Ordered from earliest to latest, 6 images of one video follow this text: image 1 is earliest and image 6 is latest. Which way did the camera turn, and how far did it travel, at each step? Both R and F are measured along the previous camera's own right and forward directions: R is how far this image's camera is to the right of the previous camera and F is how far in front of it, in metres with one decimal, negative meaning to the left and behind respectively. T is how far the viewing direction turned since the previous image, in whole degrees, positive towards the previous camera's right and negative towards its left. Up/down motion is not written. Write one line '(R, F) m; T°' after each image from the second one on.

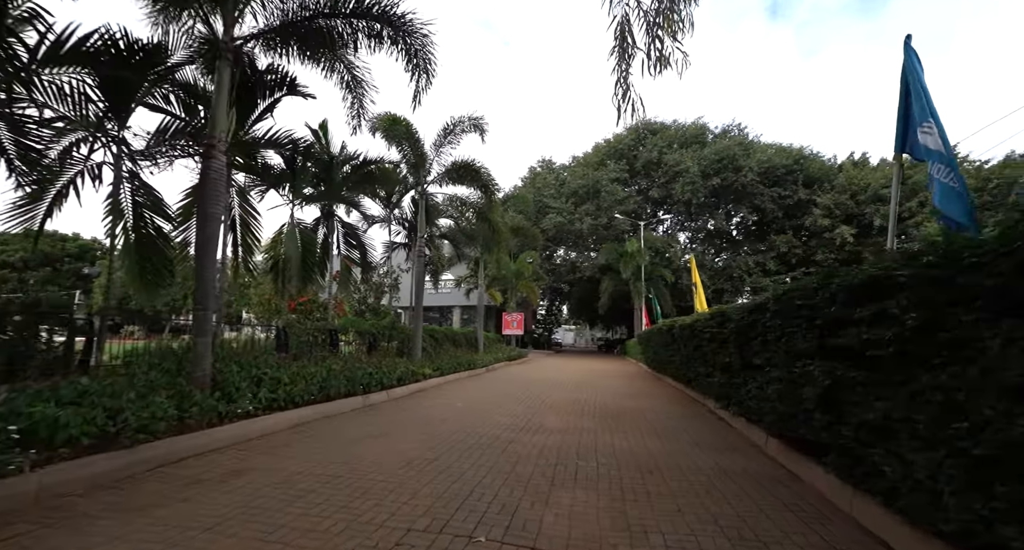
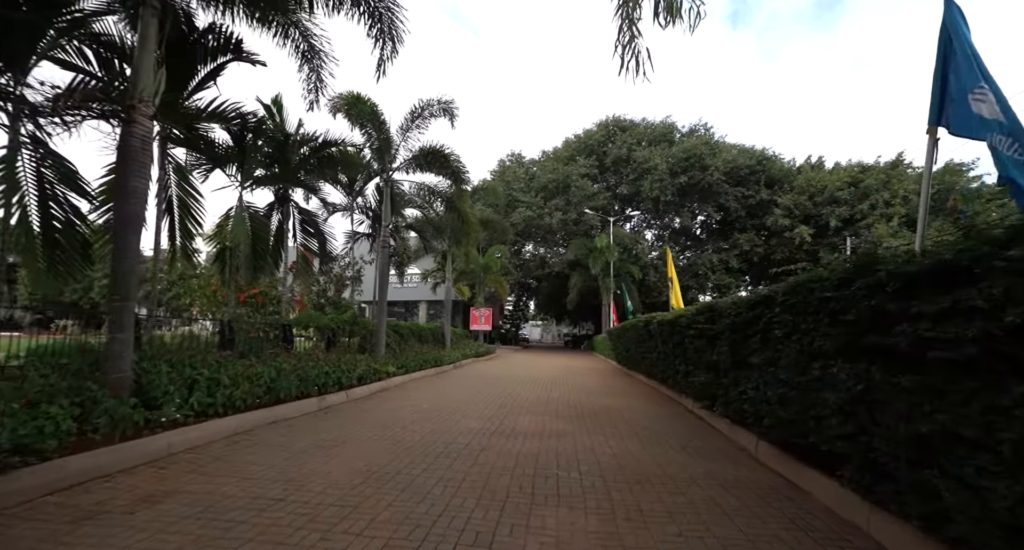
(-0.1, +0.6) m; +4°
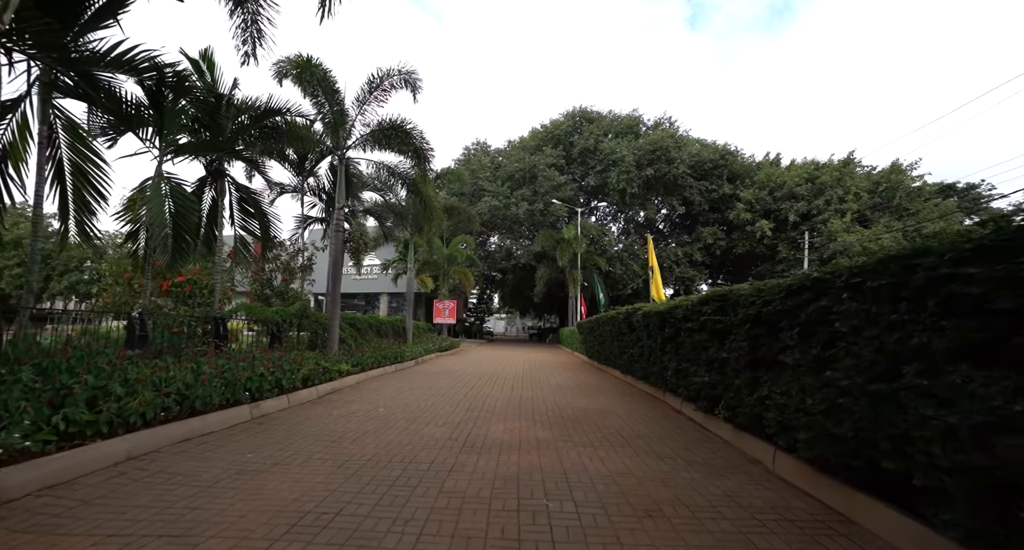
(-0.1, +1.1) m; +4°
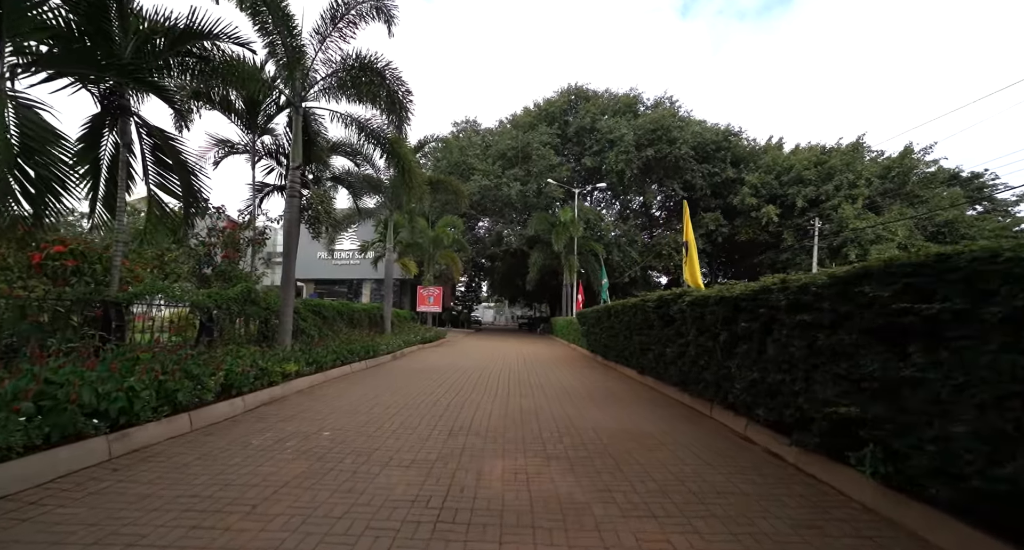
(-0.2, +2.5) m; +1°
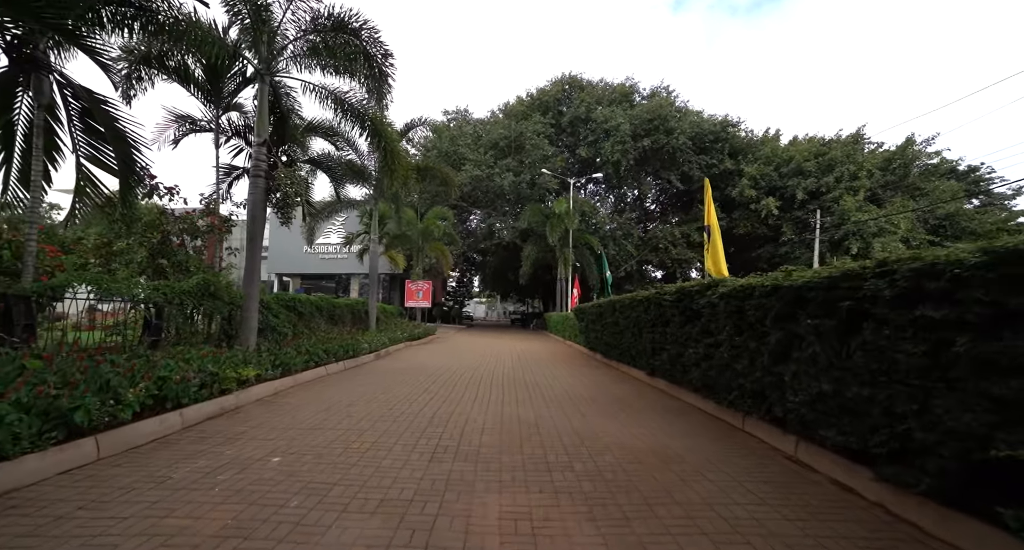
(-0.1, +1.2) m; +1°
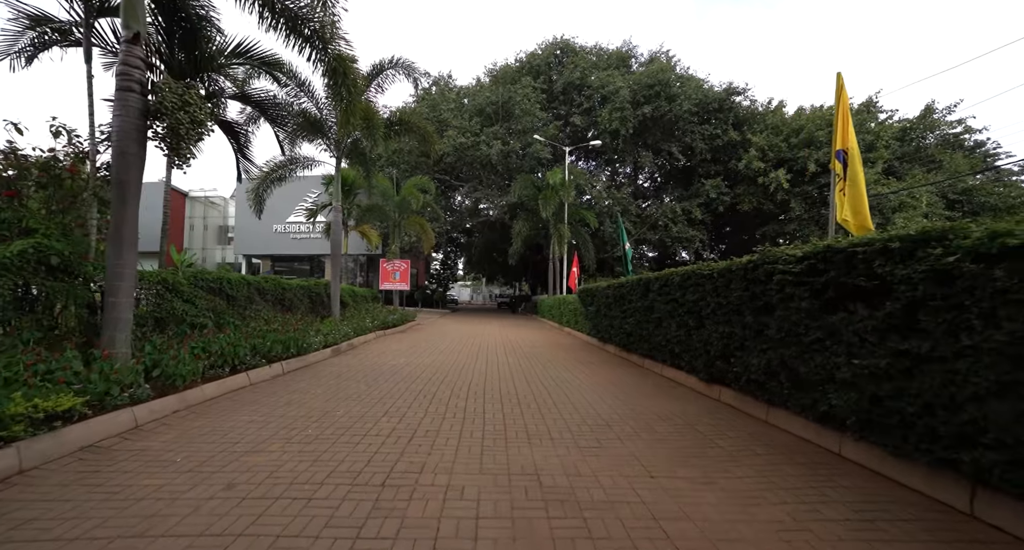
(-0.2, +3.1) m; +2°
